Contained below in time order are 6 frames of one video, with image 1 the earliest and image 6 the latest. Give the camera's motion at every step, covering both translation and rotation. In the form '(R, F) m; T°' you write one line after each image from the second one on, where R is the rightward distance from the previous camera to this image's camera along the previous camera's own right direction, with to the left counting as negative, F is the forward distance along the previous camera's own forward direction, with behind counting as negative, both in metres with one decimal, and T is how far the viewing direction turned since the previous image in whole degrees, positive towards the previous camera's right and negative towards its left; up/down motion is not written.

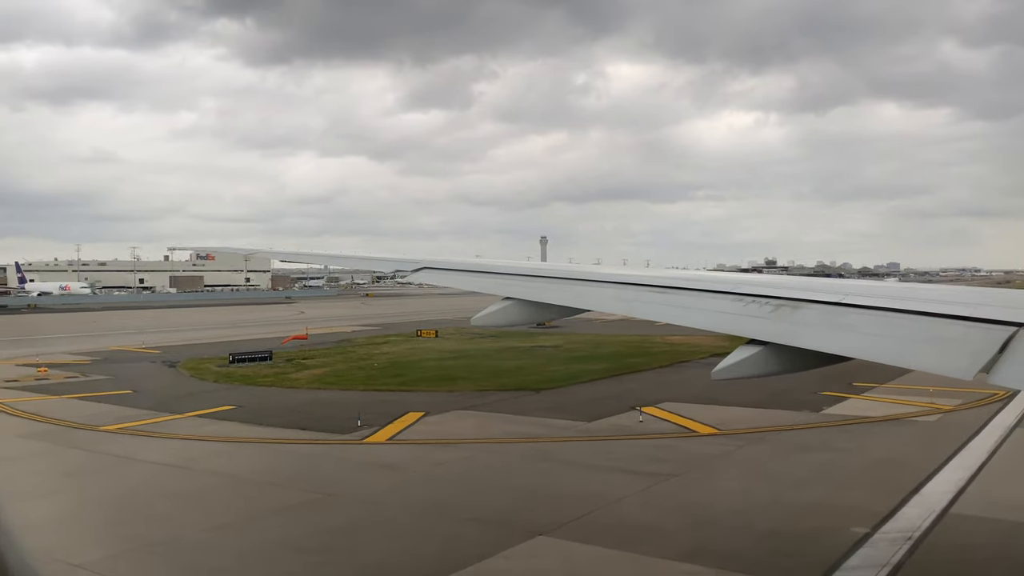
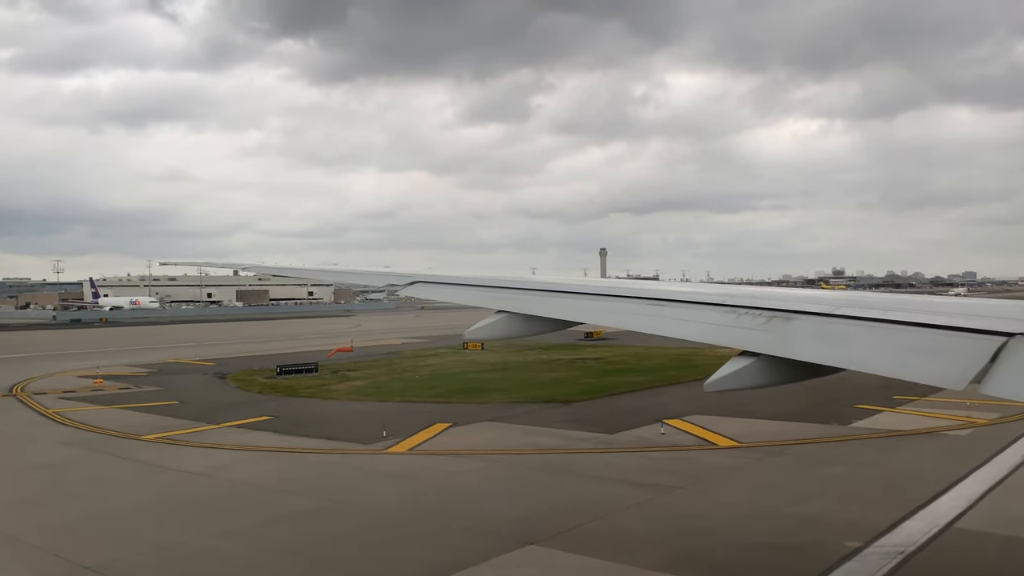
(+0.7, -0.2) m; -4°
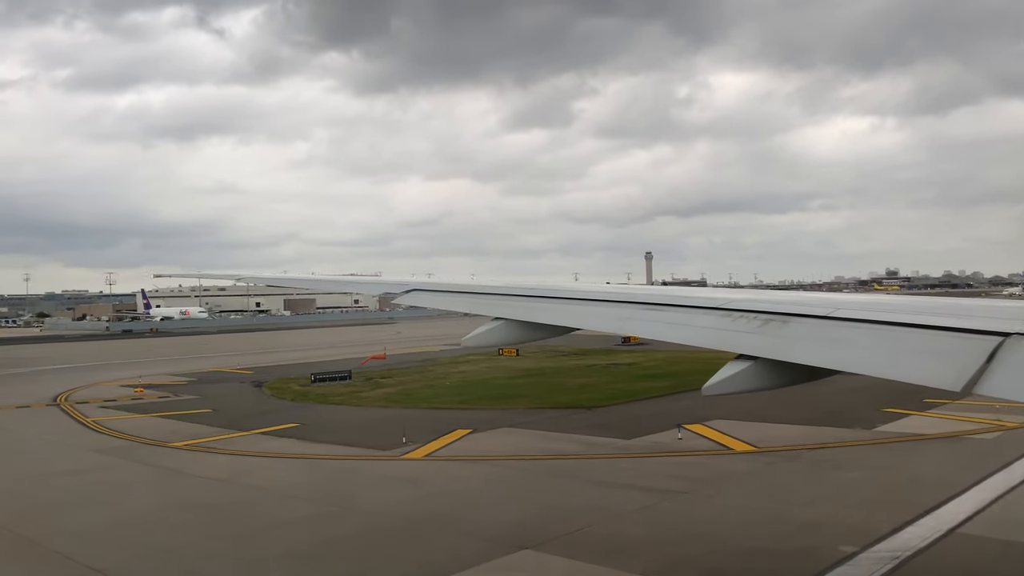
(+0.5, -0.1) m; -3°
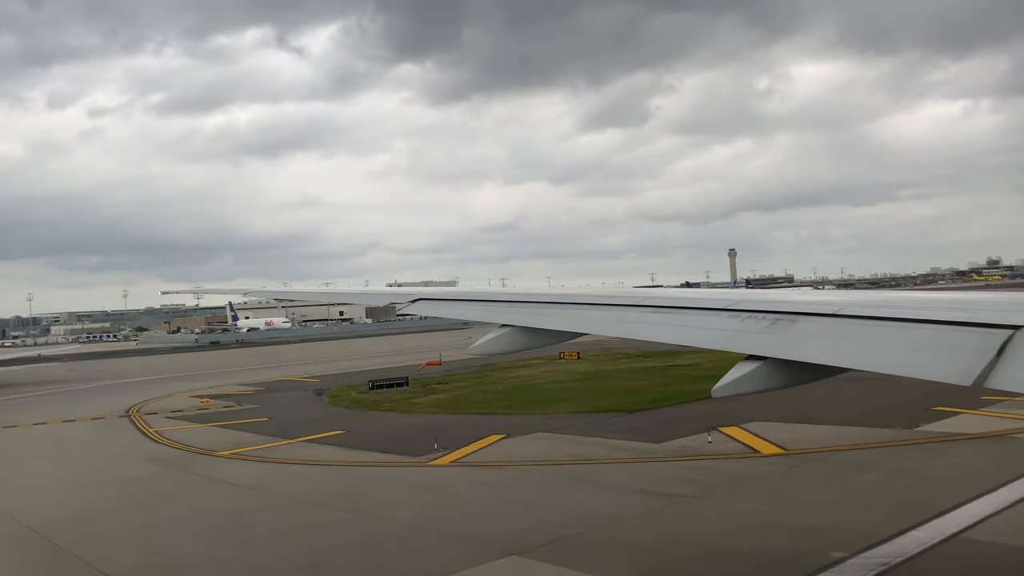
(+0.9, -0.1) m; -5°
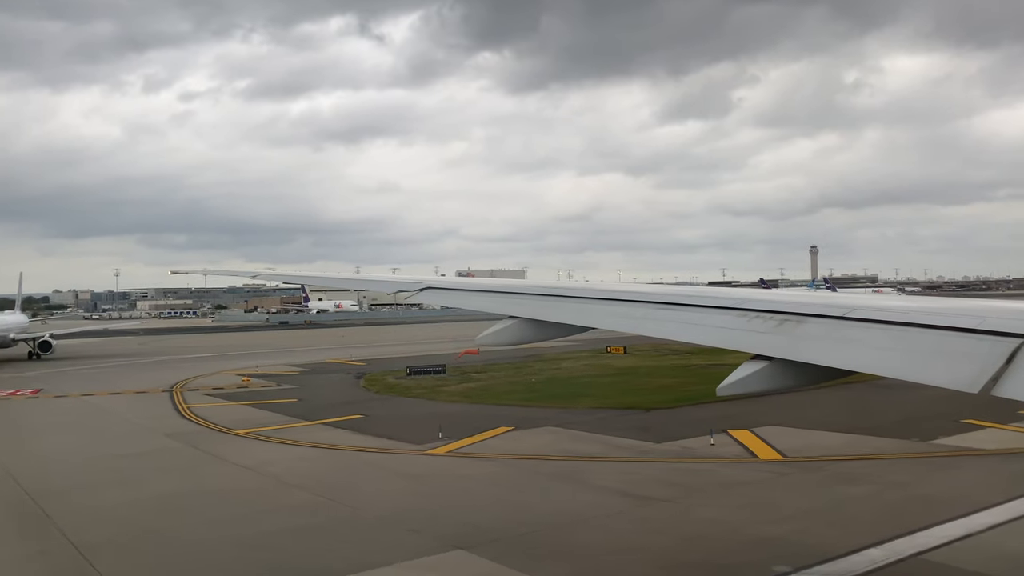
(+1.1, +0.1) m; -4°
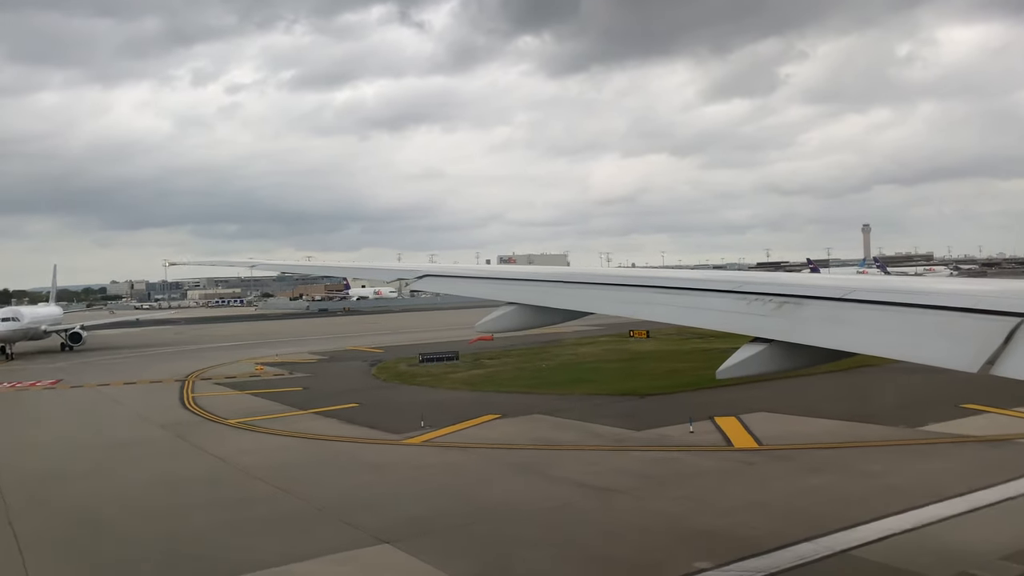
(+1.1, +0.3) m; -1°
